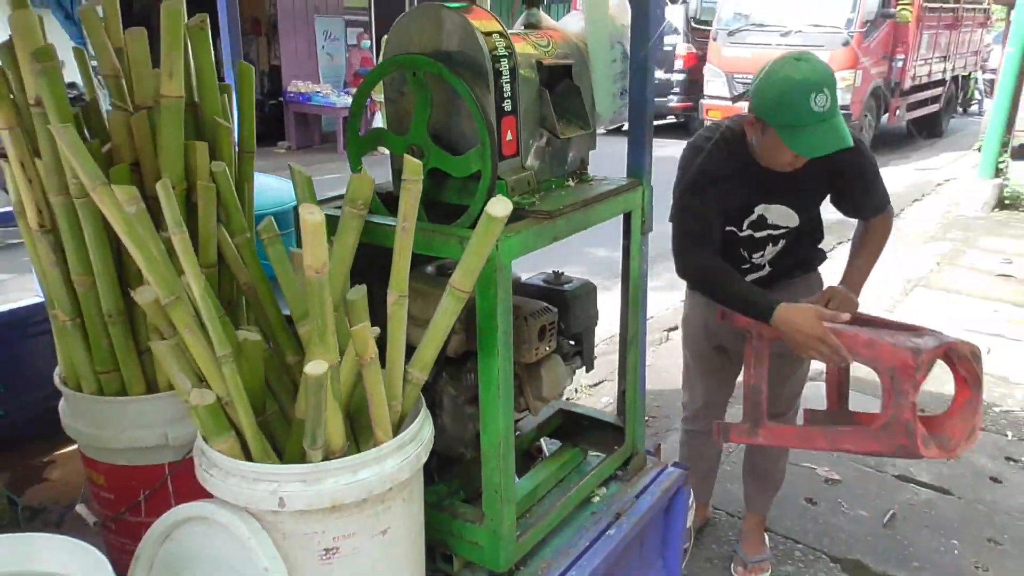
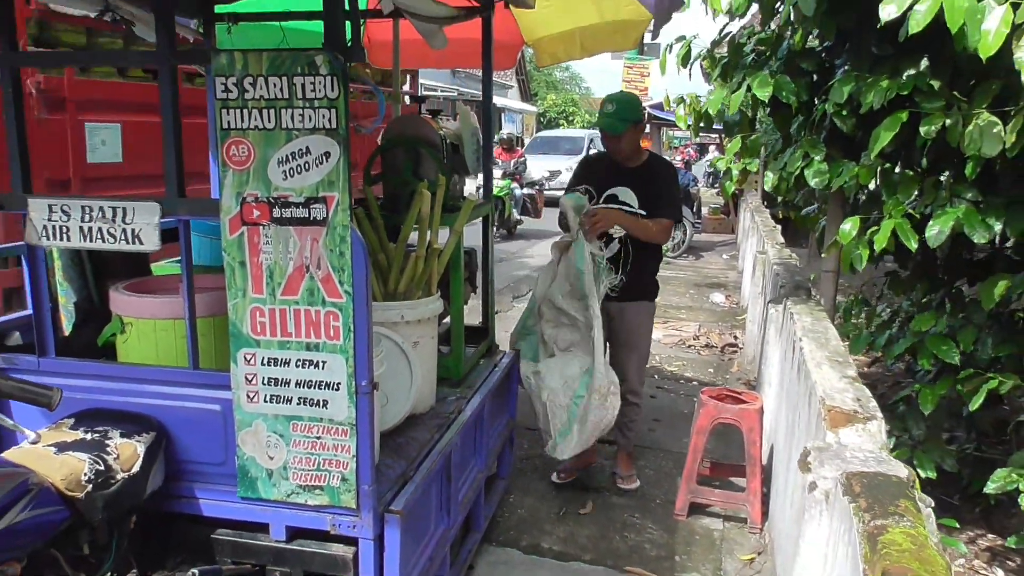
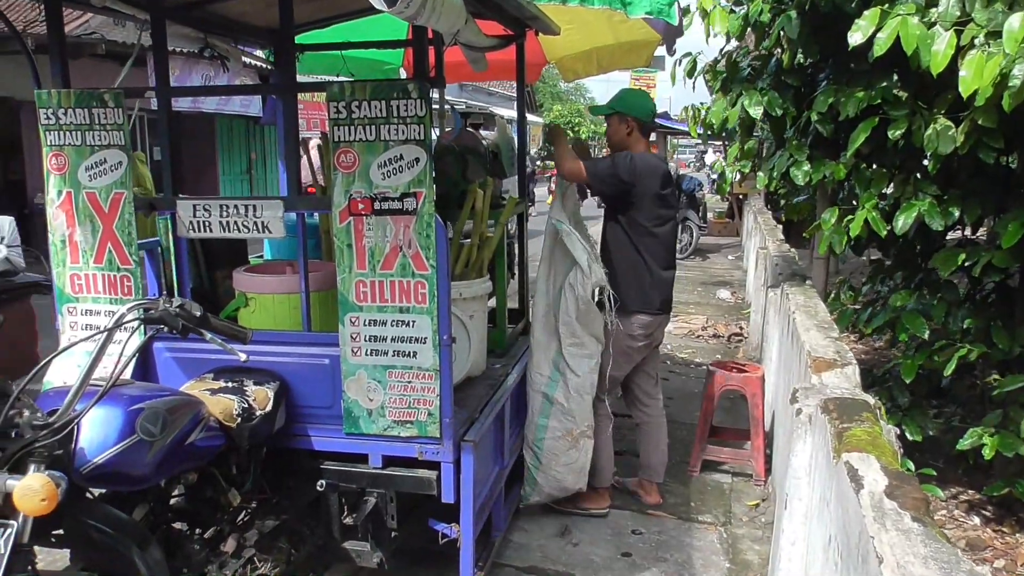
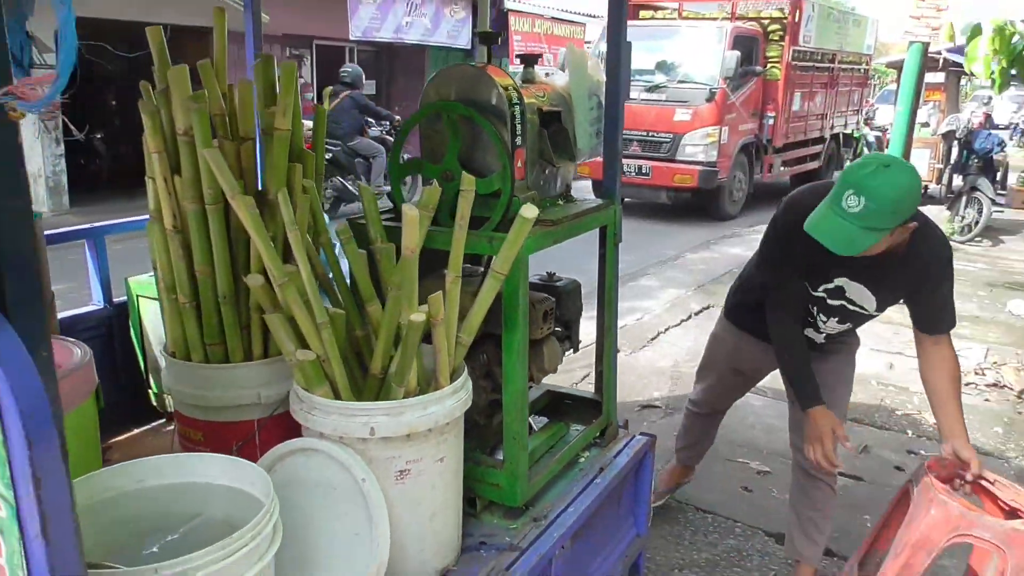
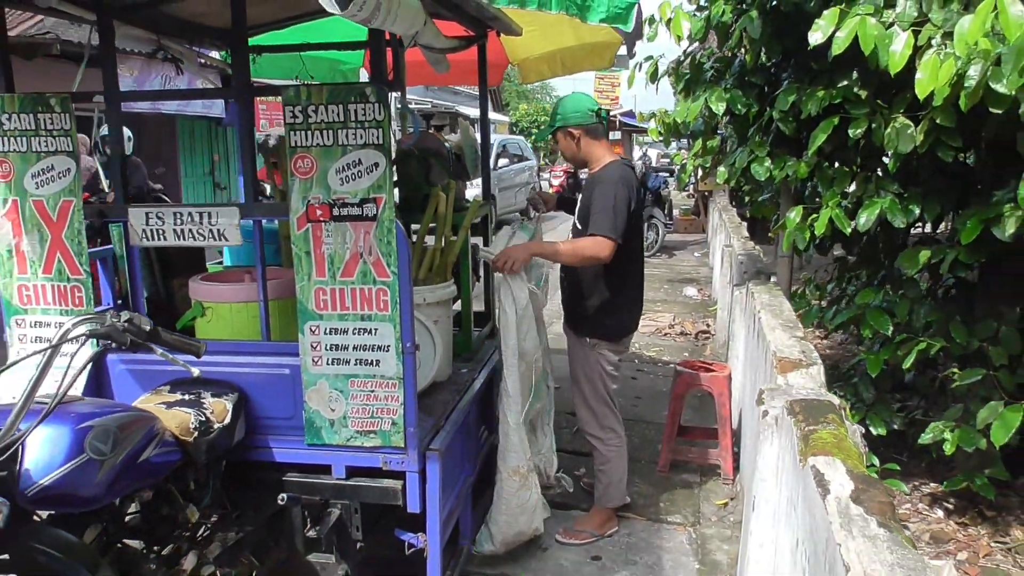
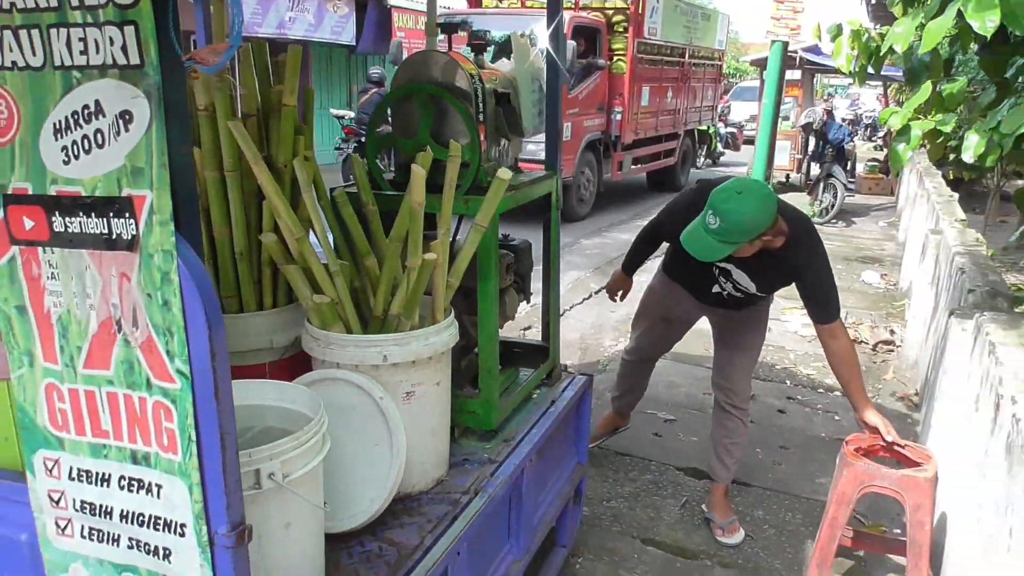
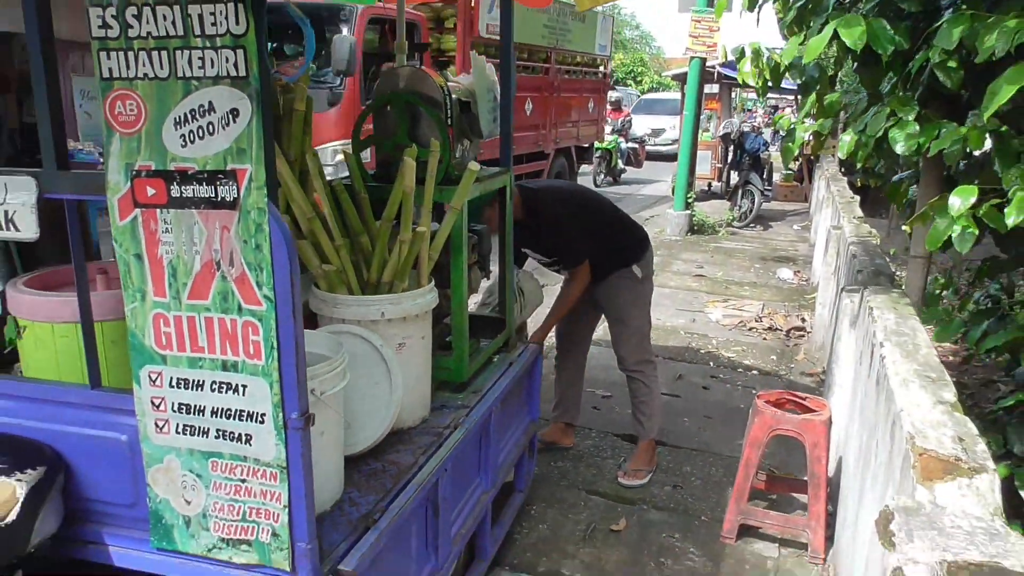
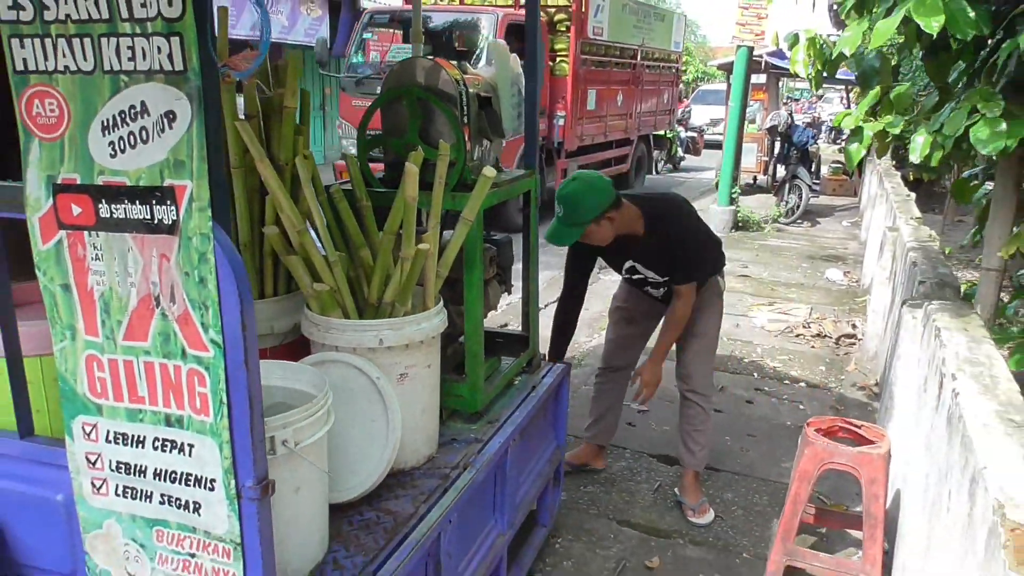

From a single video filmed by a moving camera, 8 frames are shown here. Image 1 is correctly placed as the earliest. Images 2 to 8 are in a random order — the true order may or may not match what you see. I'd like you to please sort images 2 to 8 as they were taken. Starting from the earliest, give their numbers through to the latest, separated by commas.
4, 6, 8, 7, 2, 5, 3
